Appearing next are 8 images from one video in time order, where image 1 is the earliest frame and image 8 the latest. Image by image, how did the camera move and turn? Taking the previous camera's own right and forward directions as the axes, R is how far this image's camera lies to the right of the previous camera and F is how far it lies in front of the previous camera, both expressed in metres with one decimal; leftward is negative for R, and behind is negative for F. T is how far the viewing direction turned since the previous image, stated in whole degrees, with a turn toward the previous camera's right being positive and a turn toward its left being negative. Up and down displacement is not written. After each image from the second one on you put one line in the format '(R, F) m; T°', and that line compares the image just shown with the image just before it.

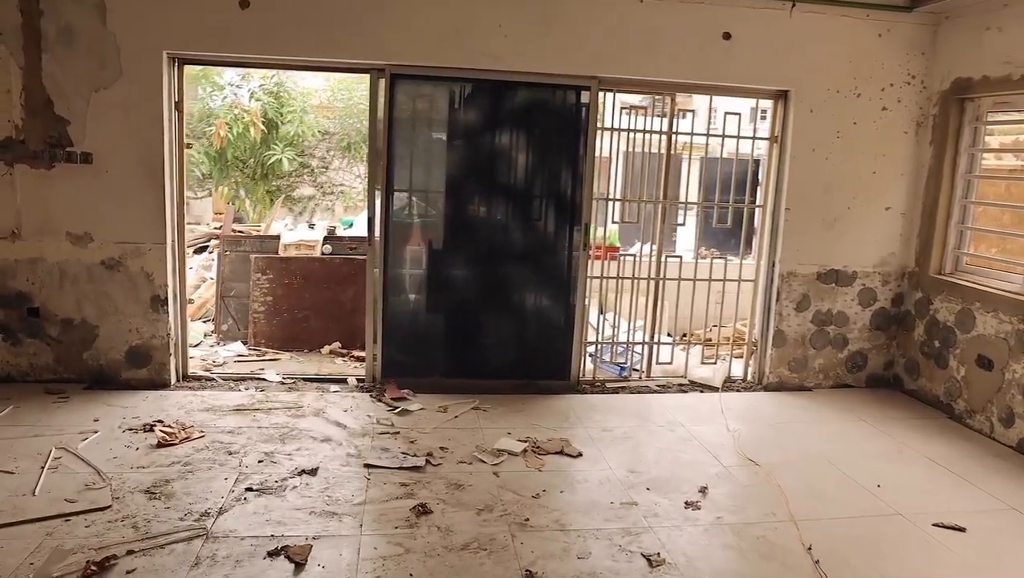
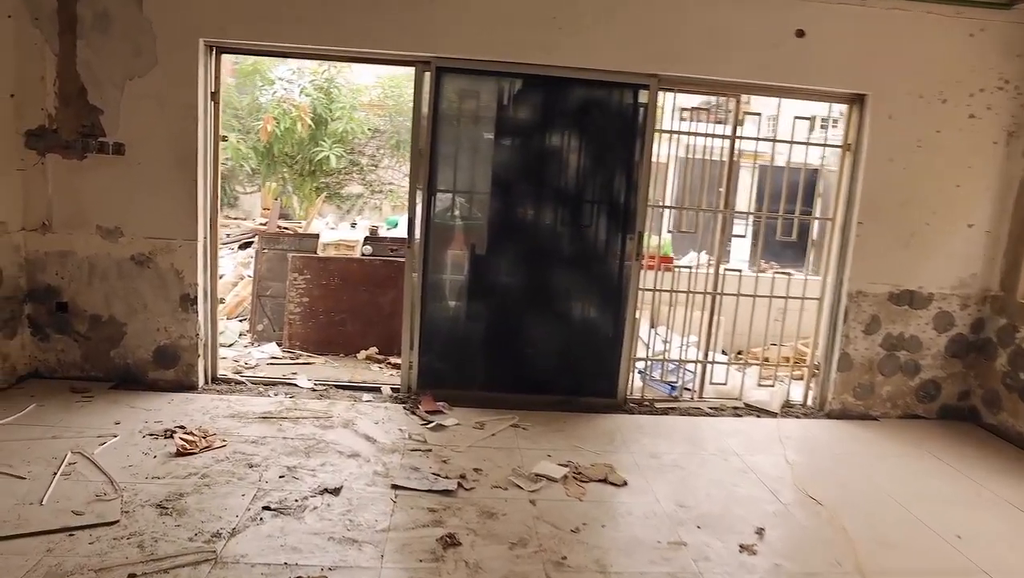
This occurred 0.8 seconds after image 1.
(0.0, +0.2) m; -3°
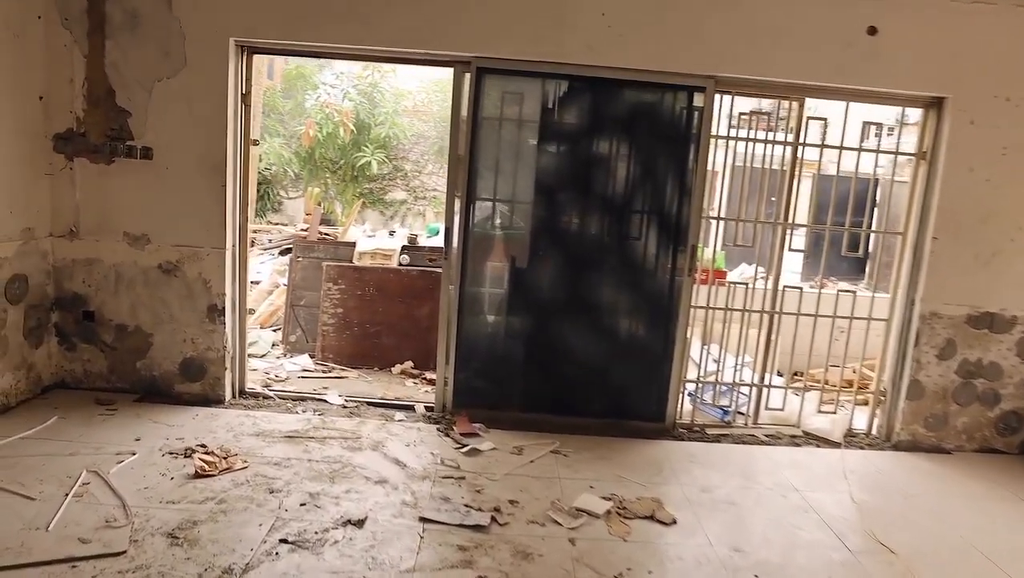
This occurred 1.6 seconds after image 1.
(0.0, +0.2) m; -3°
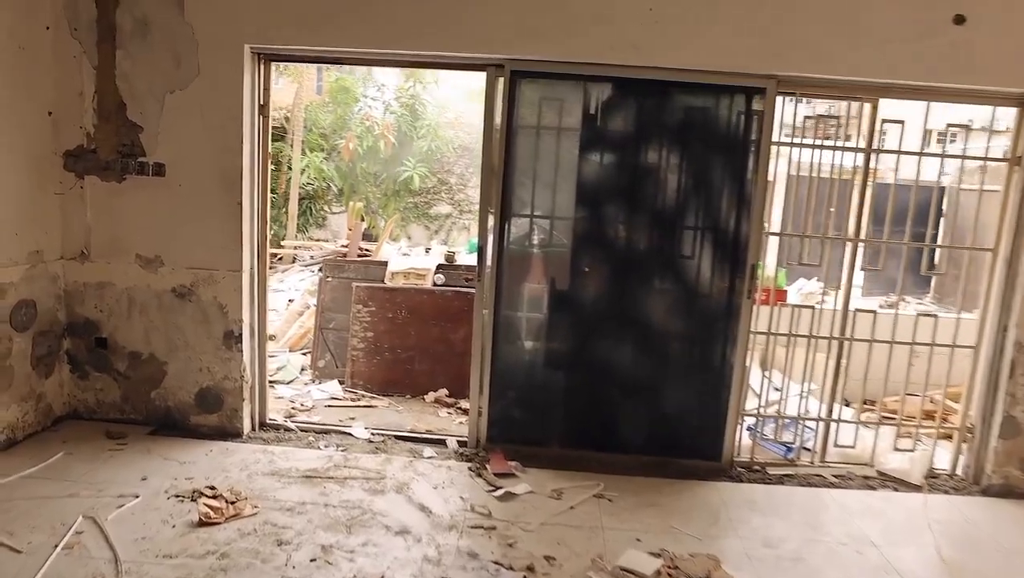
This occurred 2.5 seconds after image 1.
(0.0, +0.3) m; -3°
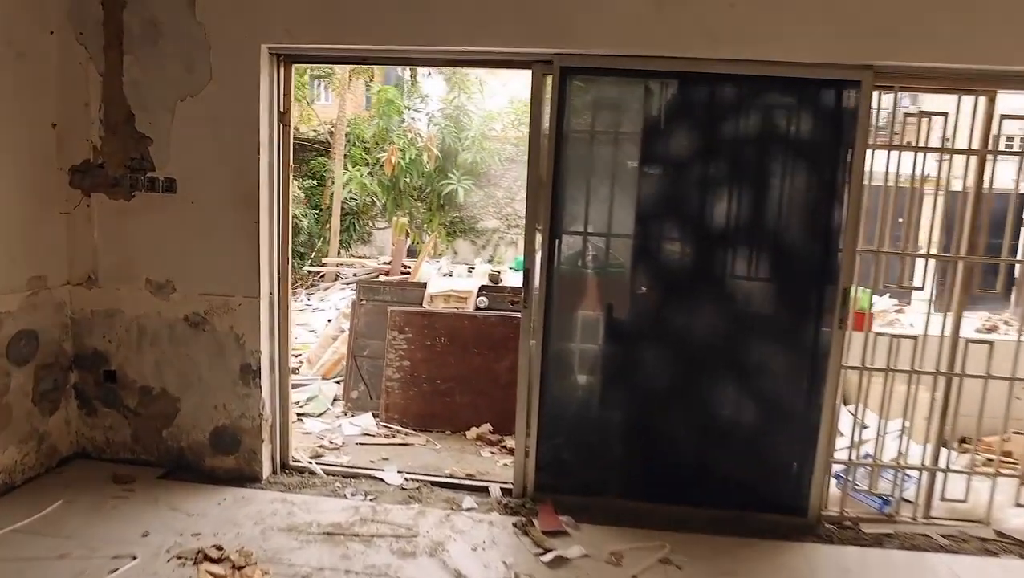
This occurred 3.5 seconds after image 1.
(0.0, +0.4) m; -3°
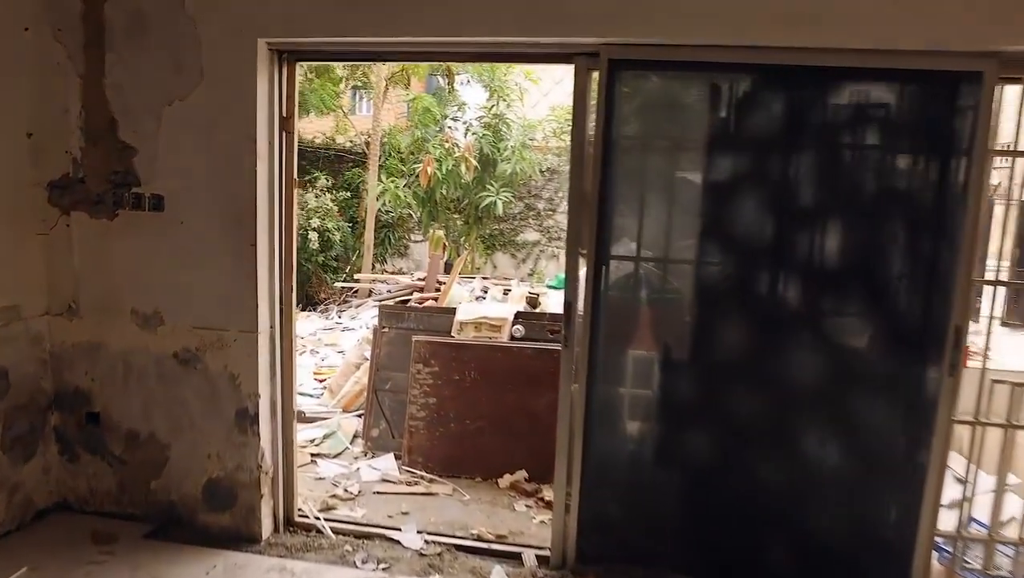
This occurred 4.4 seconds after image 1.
(0.0, +0.5) m; -3°
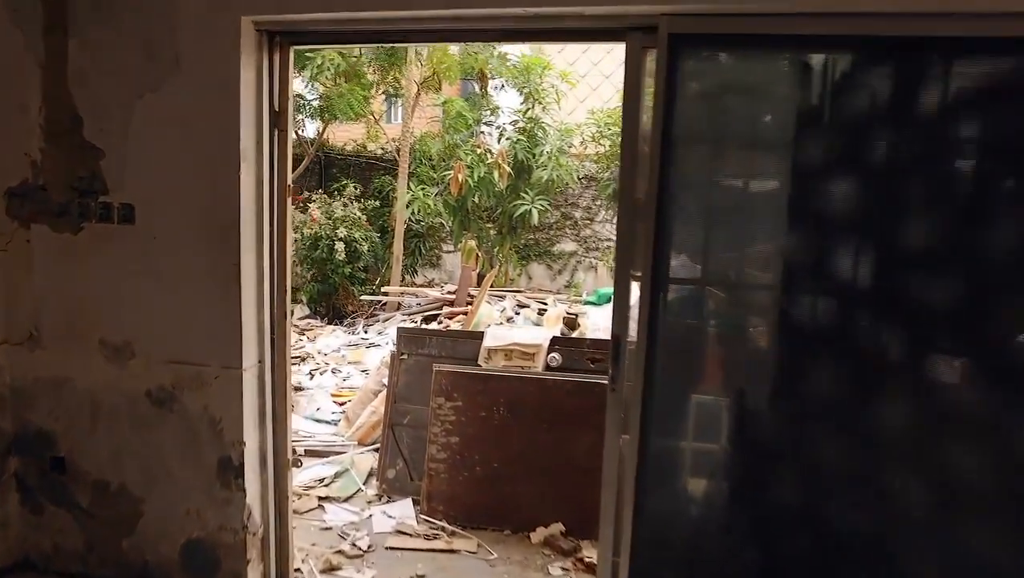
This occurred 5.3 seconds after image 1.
(0.0, +0.5) m; -2°
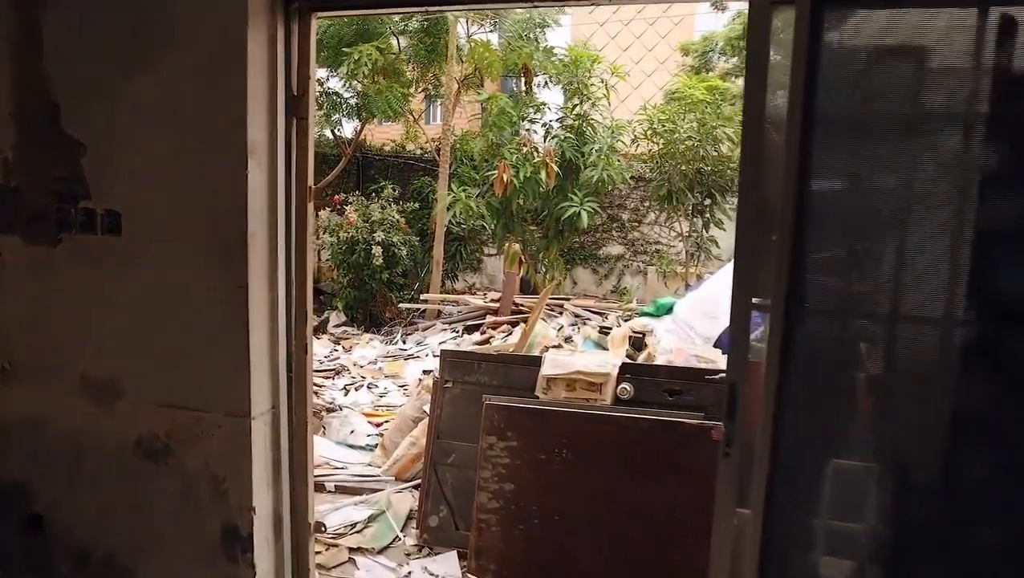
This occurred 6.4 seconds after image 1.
(-0.1, +0.5) m; -3°
